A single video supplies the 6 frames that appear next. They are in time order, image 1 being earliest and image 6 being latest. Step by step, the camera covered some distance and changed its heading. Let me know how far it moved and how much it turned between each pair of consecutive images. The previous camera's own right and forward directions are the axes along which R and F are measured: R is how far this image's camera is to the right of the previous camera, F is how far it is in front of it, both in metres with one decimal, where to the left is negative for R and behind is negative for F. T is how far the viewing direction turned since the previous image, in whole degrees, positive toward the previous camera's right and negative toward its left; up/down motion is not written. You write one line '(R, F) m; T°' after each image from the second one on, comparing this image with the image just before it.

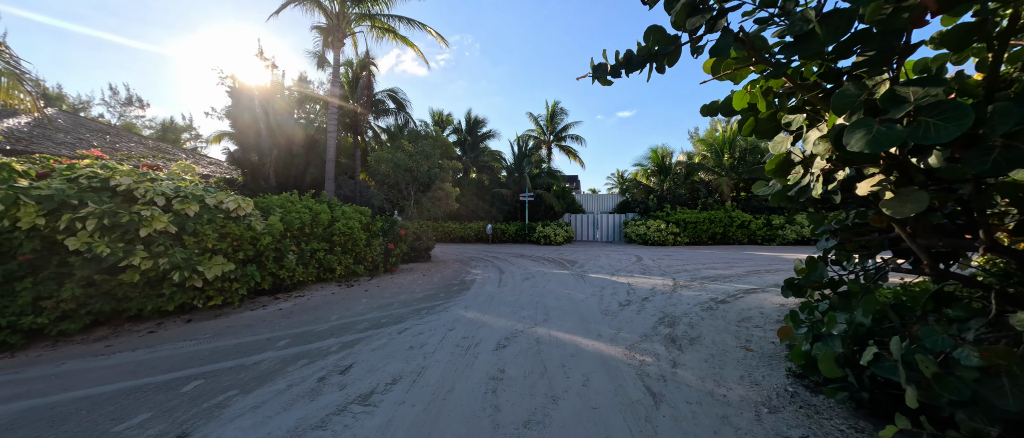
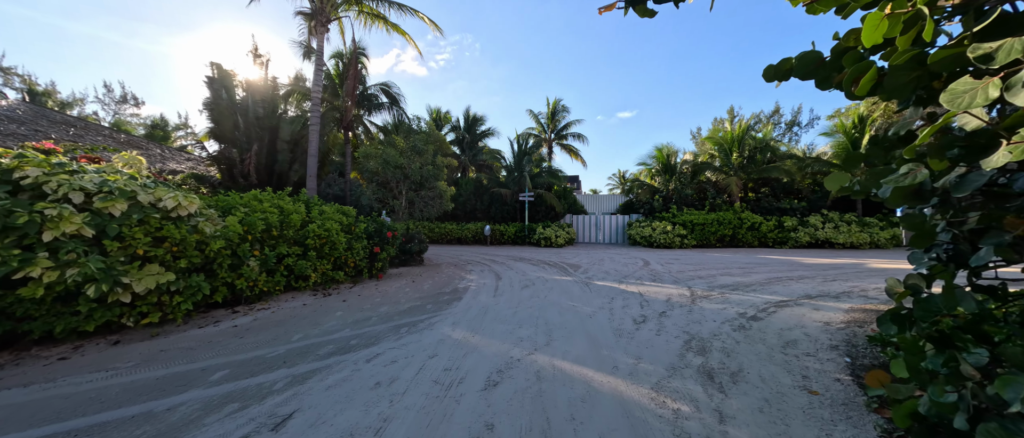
(+0.1, +0.8) m; 0°
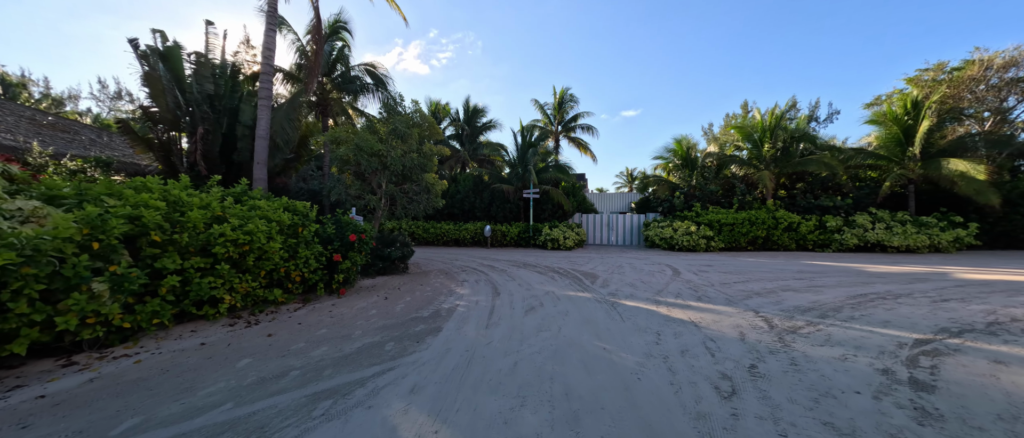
(+0.1, +1.8) m; -1°
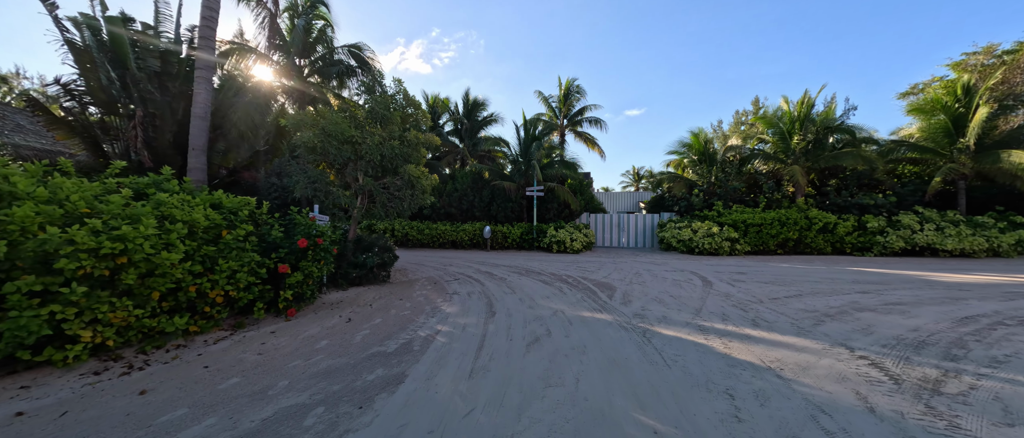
(+0.1, +1.3) m; -1°
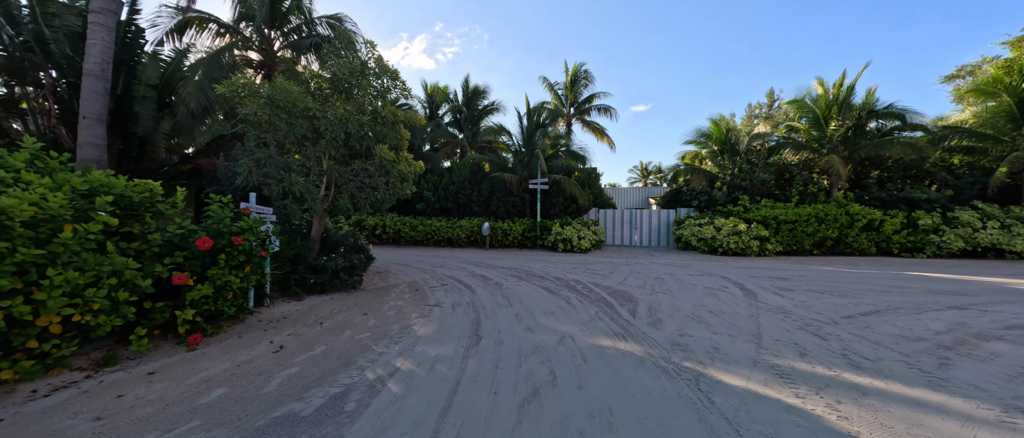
(+0.1, +1.3) m; -1°
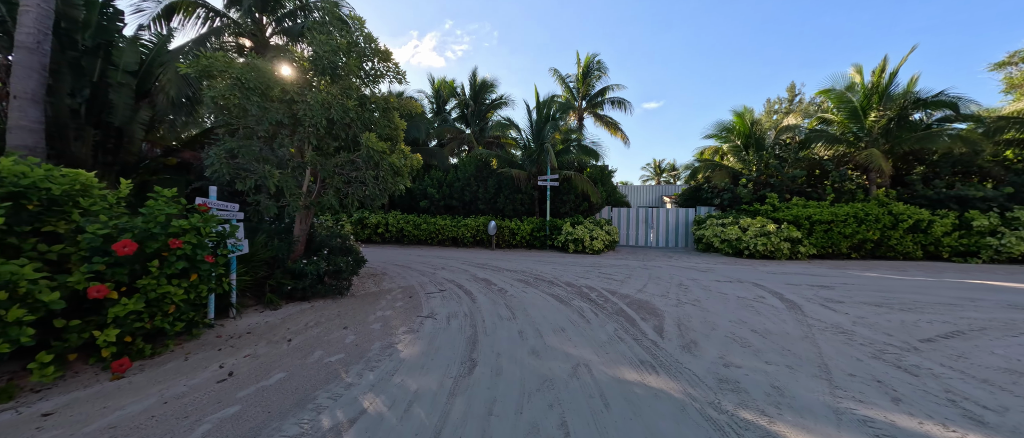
(+0.1, +0.7) m; -2°
